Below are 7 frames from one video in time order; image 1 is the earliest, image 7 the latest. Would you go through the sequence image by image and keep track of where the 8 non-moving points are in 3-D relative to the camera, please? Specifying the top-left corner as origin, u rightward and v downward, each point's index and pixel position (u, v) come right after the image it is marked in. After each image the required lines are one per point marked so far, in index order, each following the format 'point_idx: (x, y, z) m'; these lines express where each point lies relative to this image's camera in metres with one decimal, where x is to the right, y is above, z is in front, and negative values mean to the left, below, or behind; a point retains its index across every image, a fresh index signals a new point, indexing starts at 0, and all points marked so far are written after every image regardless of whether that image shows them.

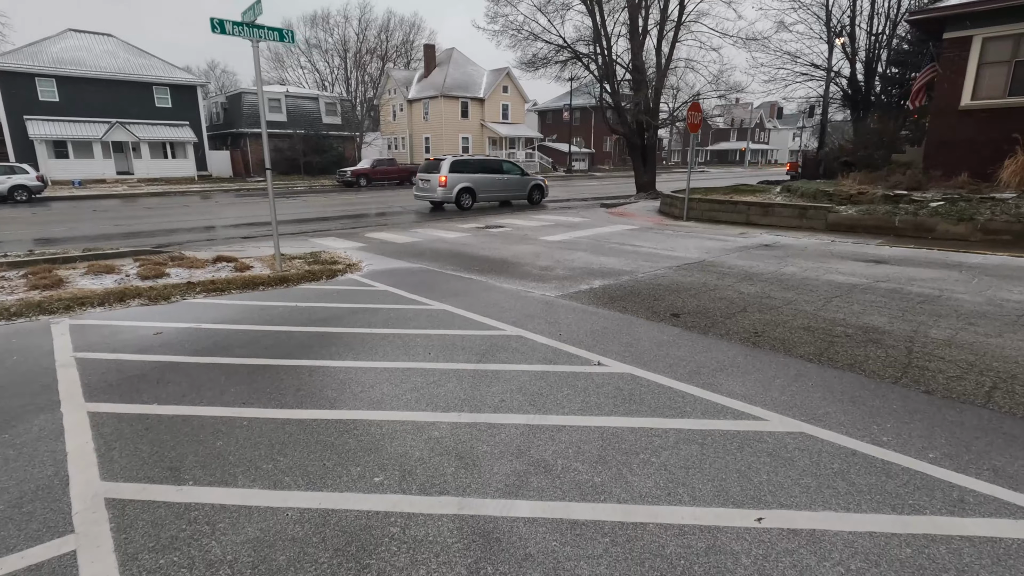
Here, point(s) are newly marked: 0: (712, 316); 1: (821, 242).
0: (+2.3, -0.3, +6.2) m
1: (+6.6, +1.0, +11.4) m
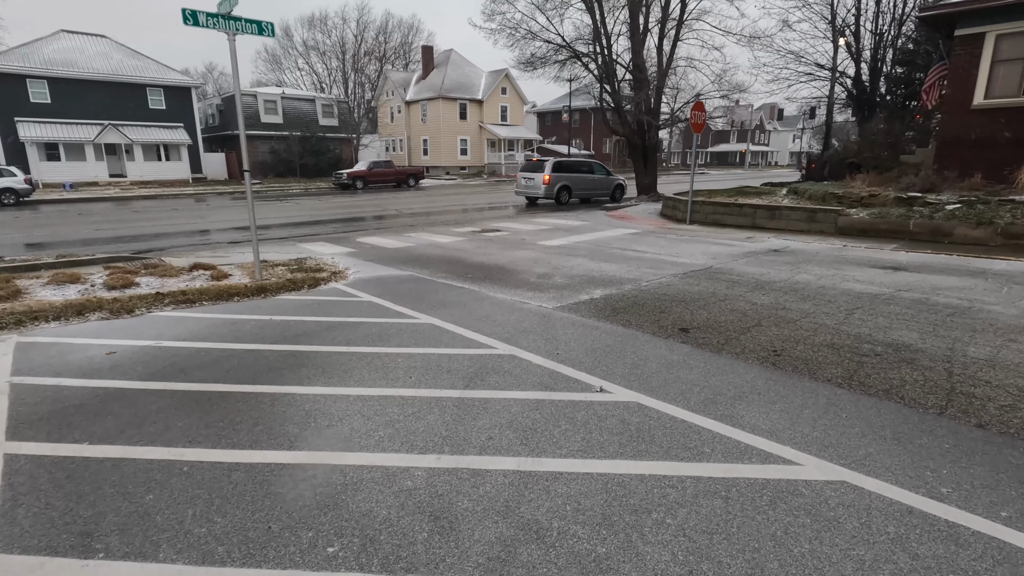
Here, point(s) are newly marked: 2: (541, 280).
0: (+2.3, -0.5, +5.7) m
1: (+6.5, +0.8, +10.9) m
2: (+0.4, +0.1, +8.5) m
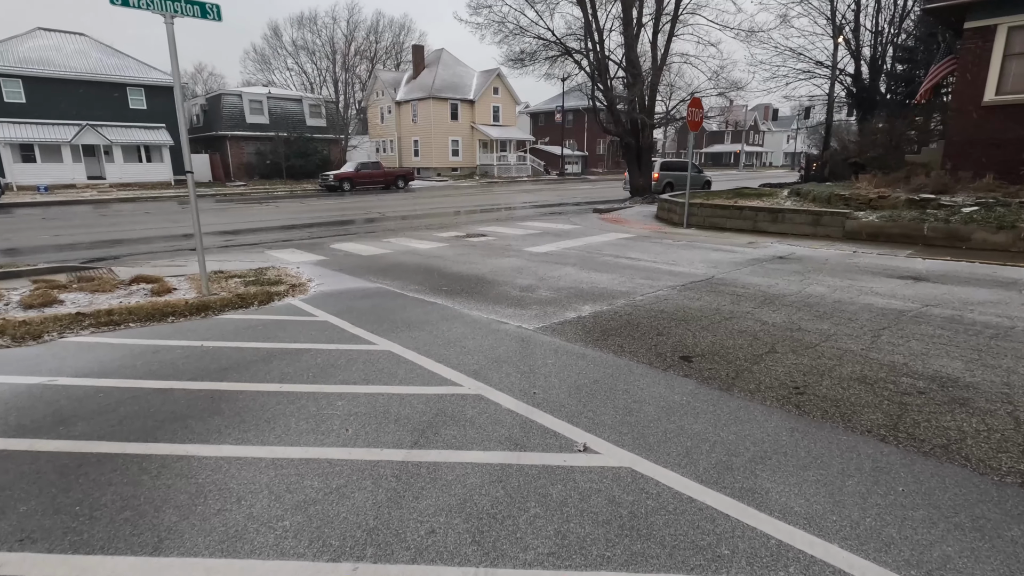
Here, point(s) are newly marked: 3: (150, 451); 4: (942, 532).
0: (+2.0, -0.6, +4.8) m
1: (+6.2, +0.6, +10.0) m
2: (+0.2, -0.1, +7.6) m
3: (-2.2, -1.0, +3.3) m
4: (+2.0, -1.1, +2.5) m
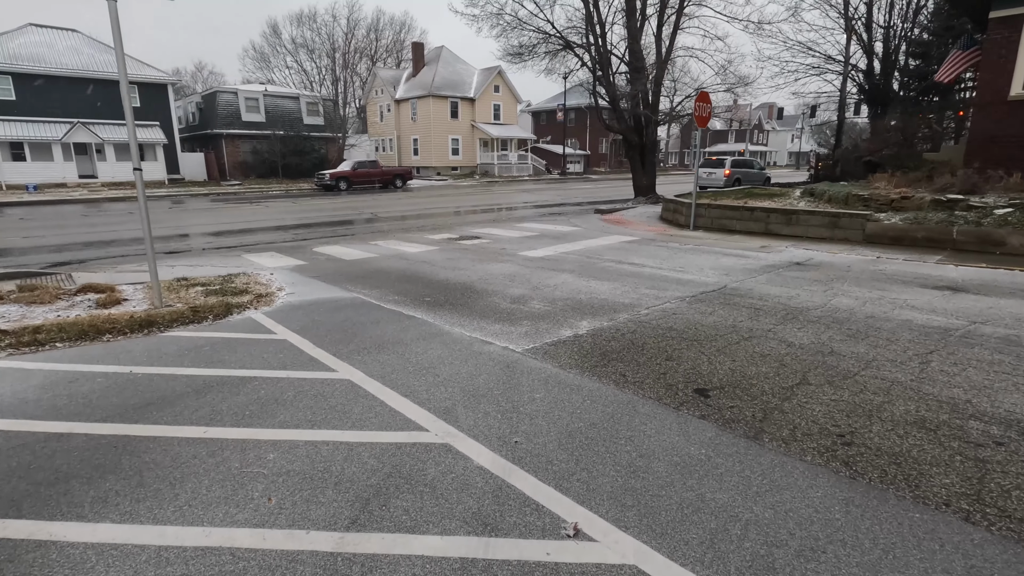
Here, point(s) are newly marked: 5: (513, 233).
0: (+1.8, -0.8, +4.0) m
1: (+6.1, +0.5, +9.2) m
2: (0.0, -0.2, +6.8) m
3: (-2.4, -1.2, +2.5) m
4: (+1.9, -1.3, +1.7) m
5: (0.0, +1.4, +13.4) m
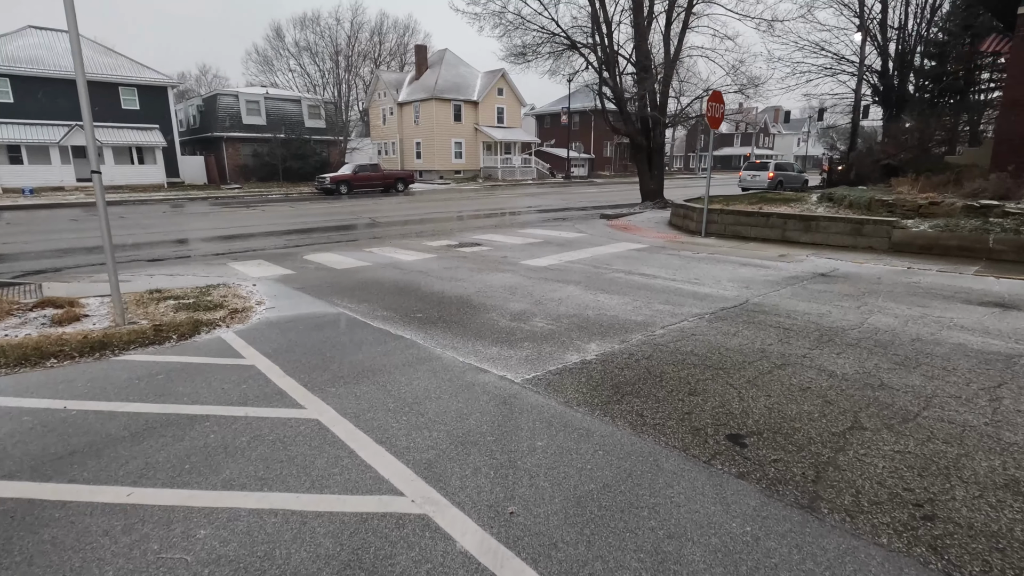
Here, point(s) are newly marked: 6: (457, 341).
0: (+1.8, -1.0, +3.3) m
1: (+6.1, +0.3, +8.5) m
2: (0.0, -0.4, +6.1) m
3: (-2.4, -1.3, +1.9) m
4: (+1.8, -1.4, +1.0) m
5: (+0.1, +1.1, +12.7) m
6: (-0.5, -0.5, +5.4) m
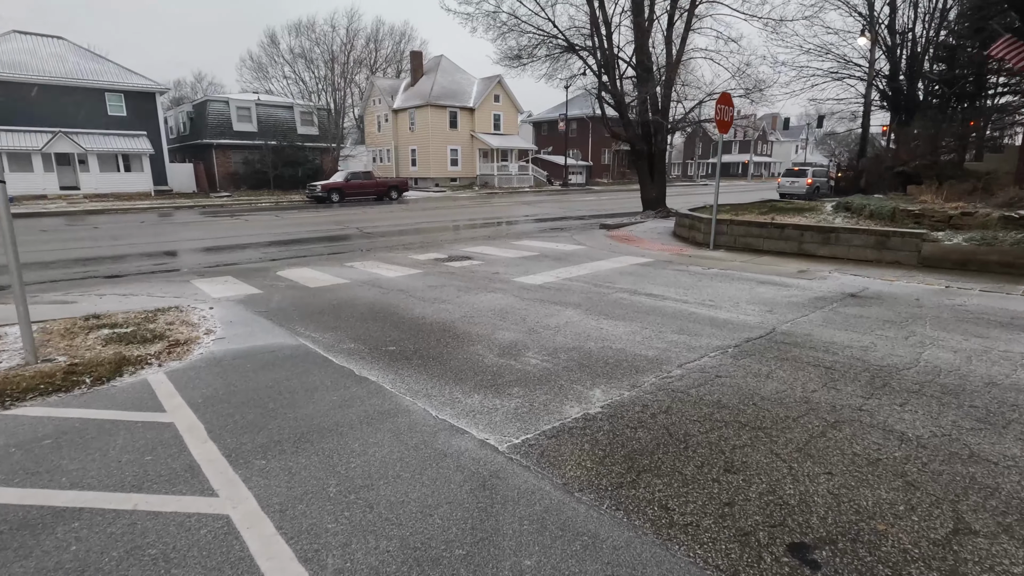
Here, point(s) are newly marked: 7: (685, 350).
0: (+1.7, -1.2, +2.3) m
1: (+6.0, 0.0, +7.6) m
2: (-0.1, -0.7, +5.2) m
3: (-2.5, -1.5, +0.9) m
4: (+1.7, -1.7, +0.1) m
5: (-0.1, +0.8, +11.8) m
6: (-0.7, -0.8, +4.5) m
7: (+1.7, -0.6, +5.2) m
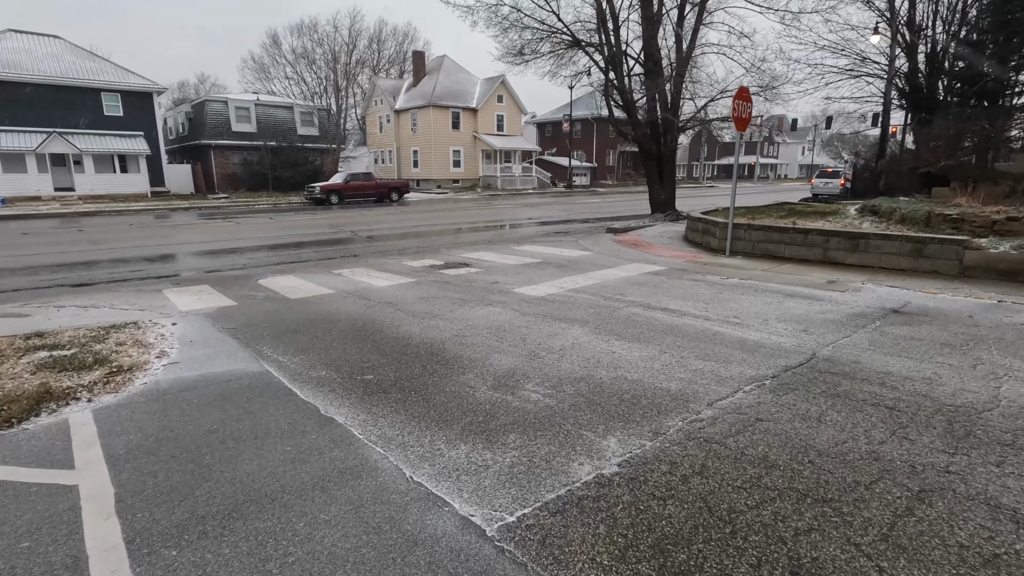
0: (+1.7, -1.4, +1.5) m
1: (+5.9, -0.2, +6.7) m
2: (-0.1, -0.8, +4.4) m
3: (-2.6, -1.7, +0.1) m
4: (+1.7, -1.8, -0.8) m
5: (0.0, +0.6, +11.0) m
6: (-0.7, -1.0, +3.7) m
7: (+1.7, -0.8, +4.4) m
